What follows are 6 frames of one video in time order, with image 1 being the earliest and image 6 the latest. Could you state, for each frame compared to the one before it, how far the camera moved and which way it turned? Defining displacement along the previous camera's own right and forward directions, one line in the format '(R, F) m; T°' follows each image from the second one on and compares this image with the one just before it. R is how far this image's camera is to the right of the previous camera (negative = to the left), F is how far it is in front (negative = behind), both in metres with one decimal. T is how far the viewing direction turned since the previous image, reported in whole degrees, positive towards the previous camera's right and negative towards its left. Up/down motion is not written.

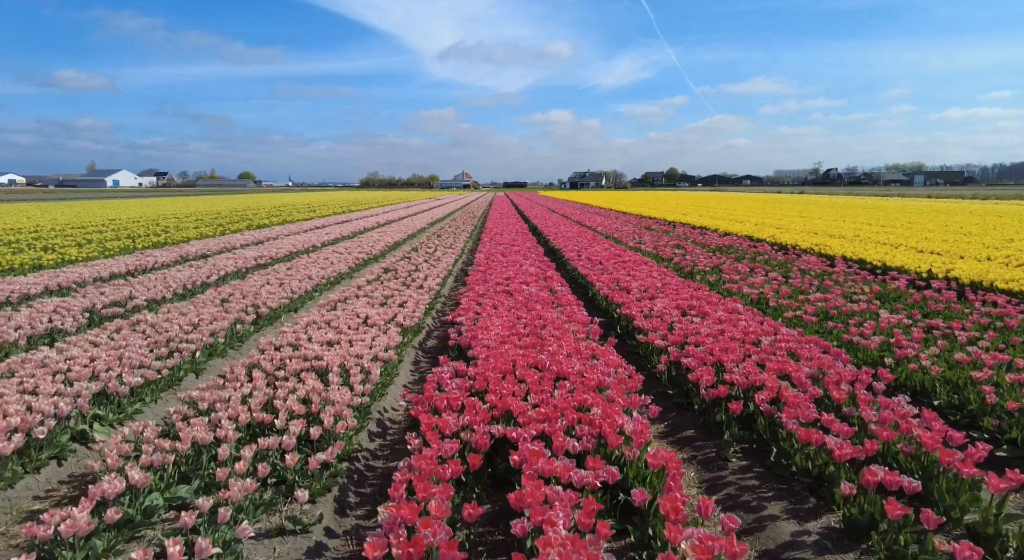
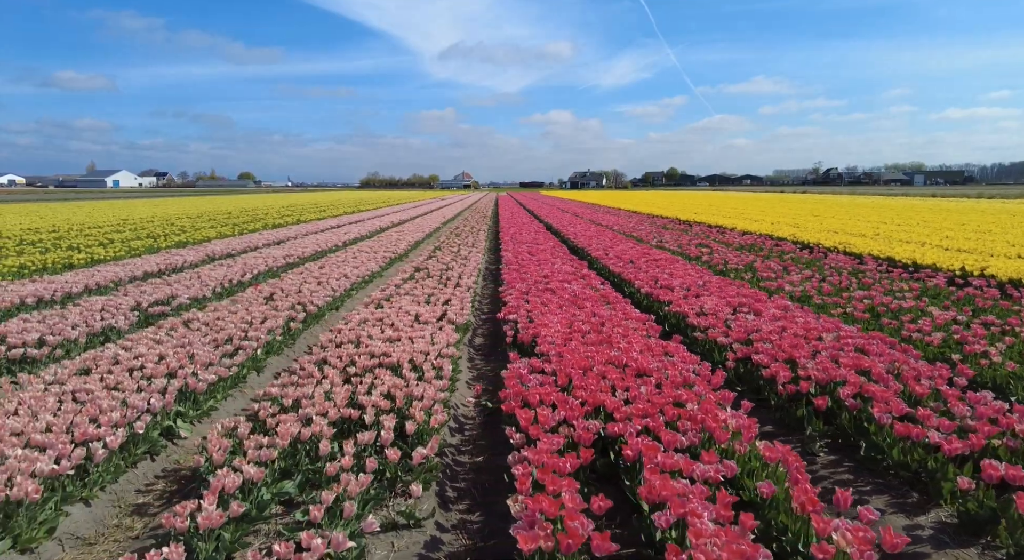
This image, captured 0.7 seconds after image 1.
(-0.6, 0.0) m; 0°
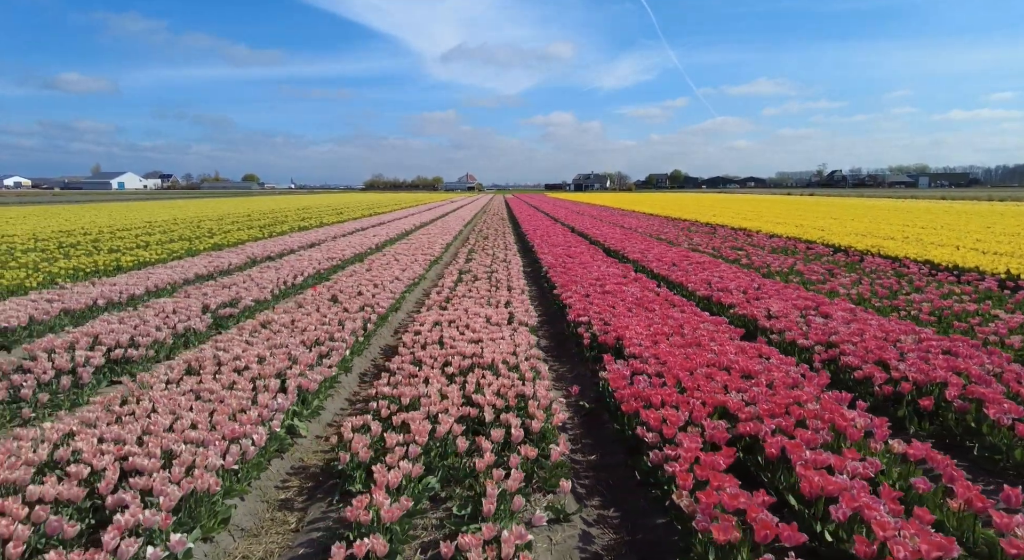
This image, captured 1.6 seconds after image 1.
(-0.9, -0.1) m; 0°
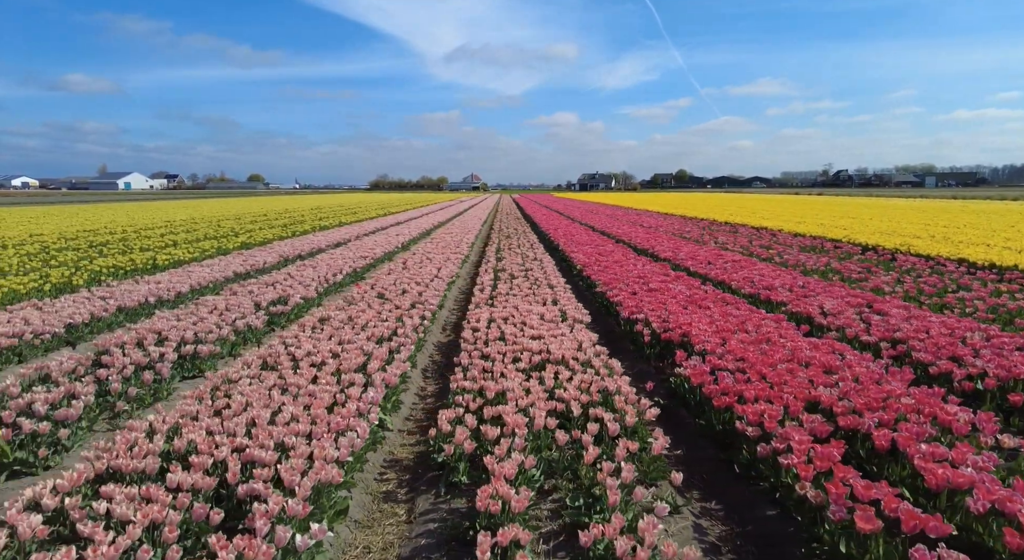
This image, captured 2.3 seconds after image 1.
(-0.7, 0.0) m; 0°
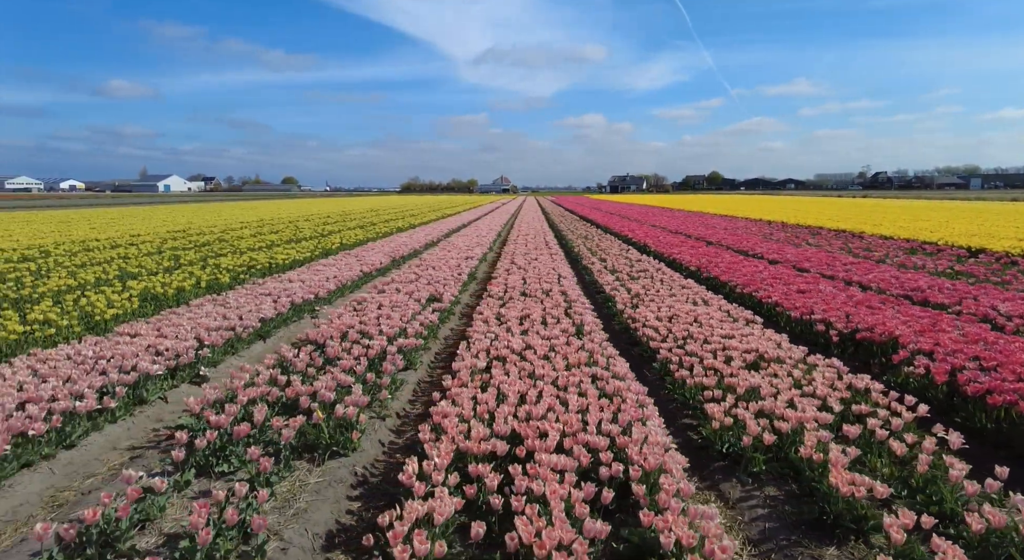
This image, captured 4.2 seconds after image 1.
(-1.9, -0.2) m; -3°
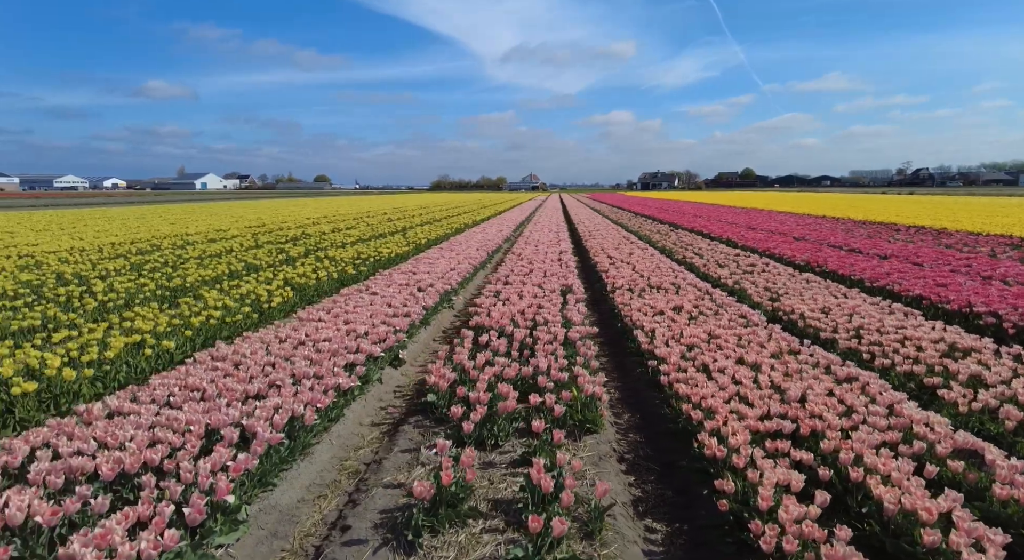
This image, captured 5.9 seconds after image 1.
(-1.7, -0.2) m; -3°
